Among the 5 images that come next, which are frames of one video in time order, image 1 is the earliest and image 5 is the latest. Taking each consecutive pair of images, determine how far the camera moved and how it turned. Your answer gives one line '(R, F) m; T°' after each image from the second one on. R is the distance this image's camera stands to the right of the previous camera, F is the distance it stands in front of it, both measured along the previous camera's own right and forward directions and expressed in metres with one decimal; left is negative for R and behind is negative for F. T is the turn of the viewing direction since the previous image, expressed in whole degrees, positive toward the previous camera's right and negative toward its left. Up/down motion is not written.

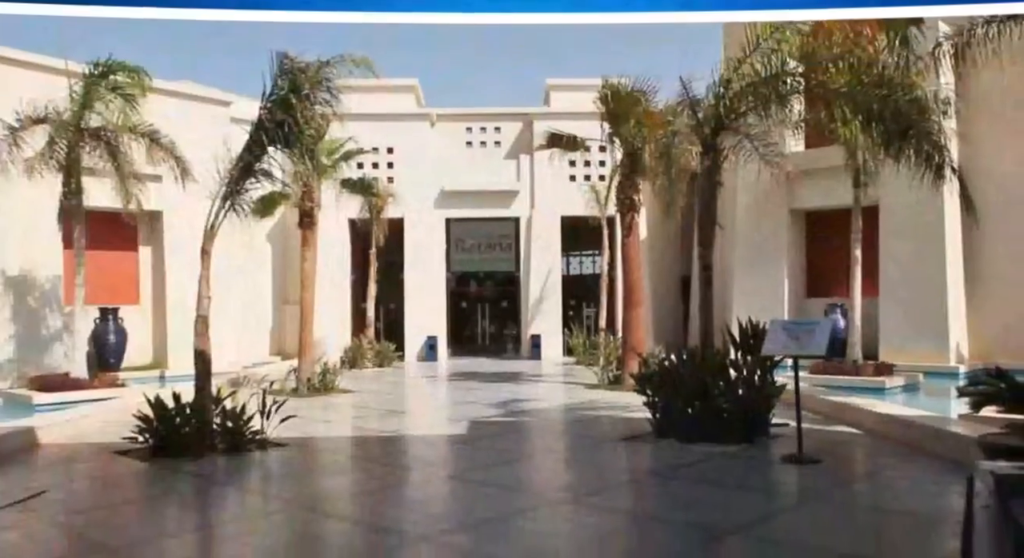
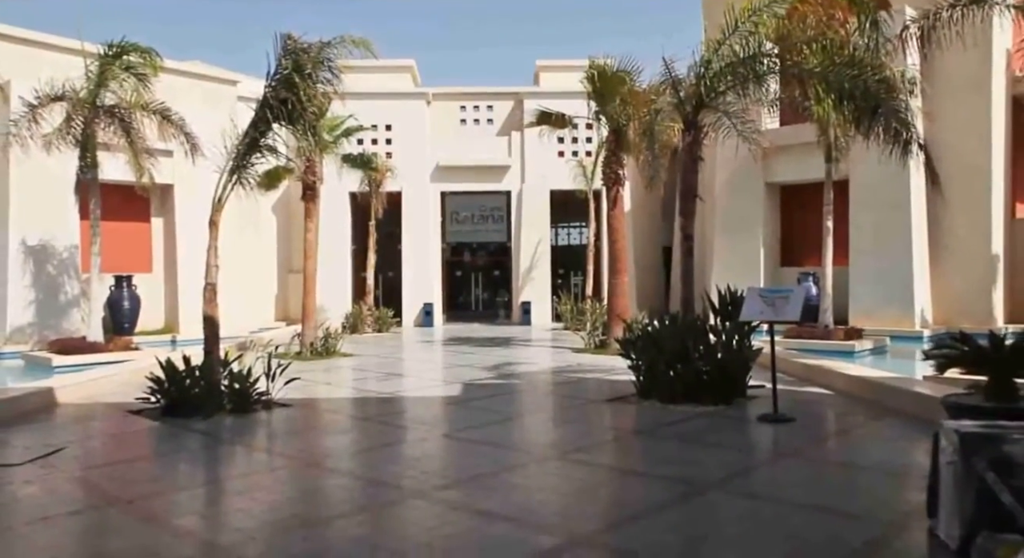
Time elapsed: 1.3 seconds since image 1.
(0.0, -0.7) m; +1°
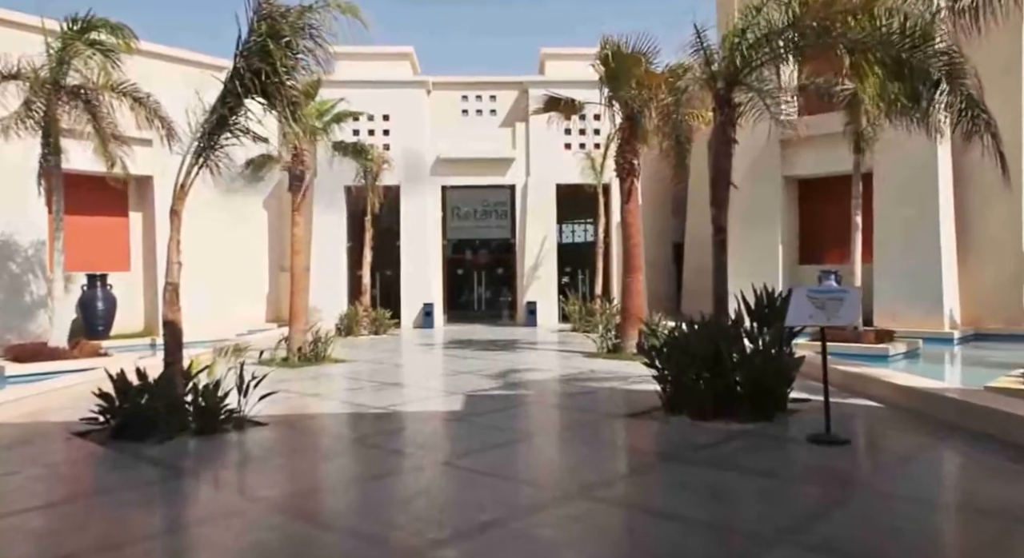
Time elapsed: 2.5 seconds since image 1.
(-0.1, +1.0) m; 0°
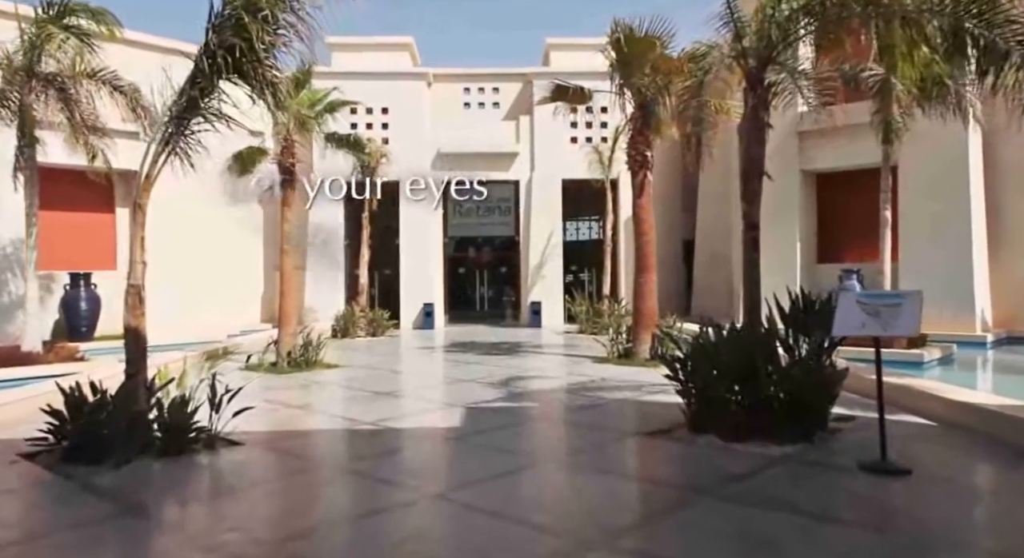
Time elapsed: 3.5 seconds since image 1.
(0.0, +0.7) m; 0°
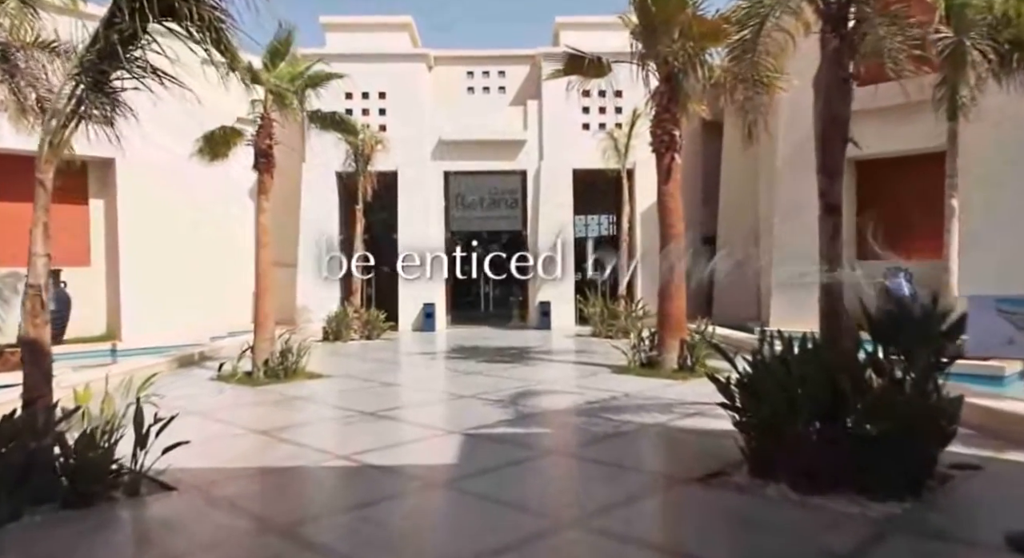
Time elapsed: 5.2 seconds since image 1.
(0.0, +1.3) m; 0°
